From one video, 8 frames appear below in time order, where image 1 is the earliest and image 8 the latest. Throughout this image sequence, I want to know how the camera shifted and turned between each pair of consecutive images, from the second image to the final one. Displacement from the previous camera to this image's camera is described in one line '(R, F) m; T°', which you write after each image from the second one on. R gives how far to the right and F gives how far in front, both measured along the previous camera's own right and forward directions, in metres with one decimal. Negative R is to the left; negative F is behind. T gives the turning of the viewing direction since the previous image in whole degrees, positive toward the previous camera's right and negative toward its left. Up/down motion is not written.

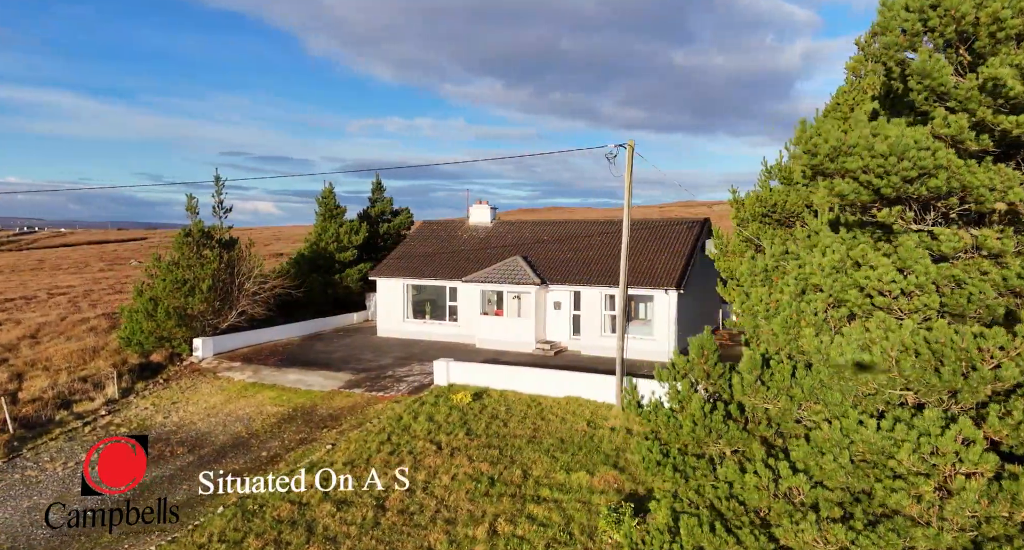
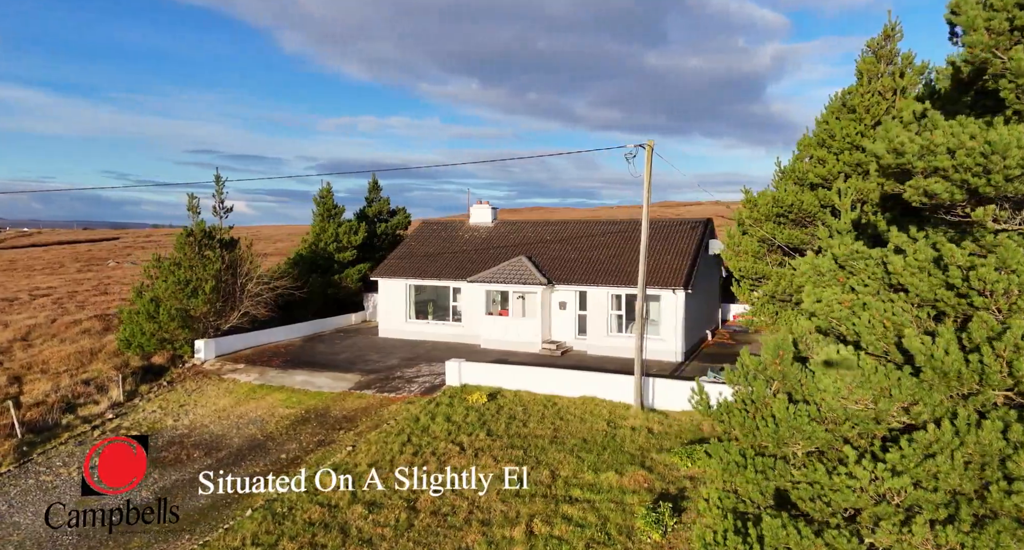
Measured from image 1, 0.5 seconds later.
(-0.8, +0.1) m; +1°
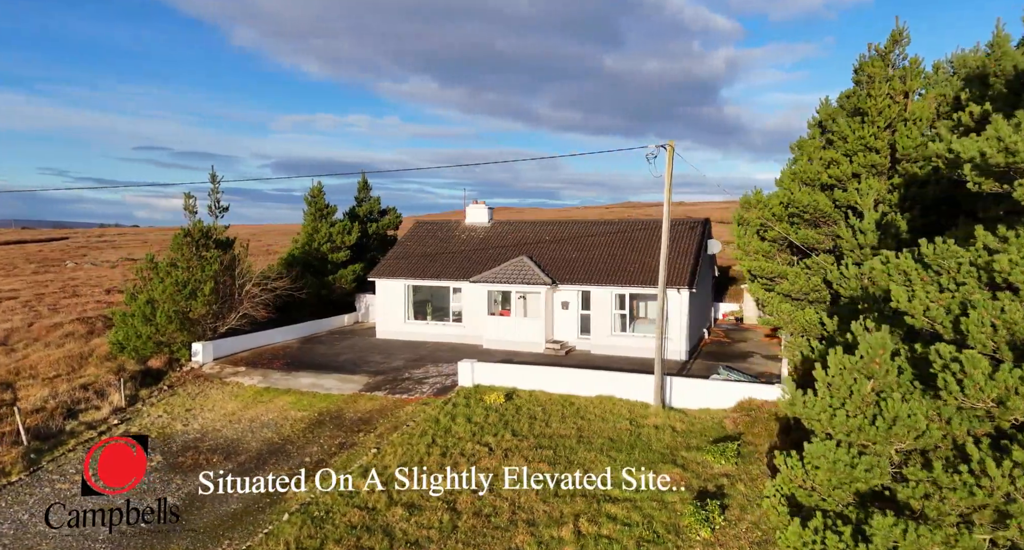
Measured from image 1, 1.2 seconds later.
(-1.1, +0.1) m; +2°
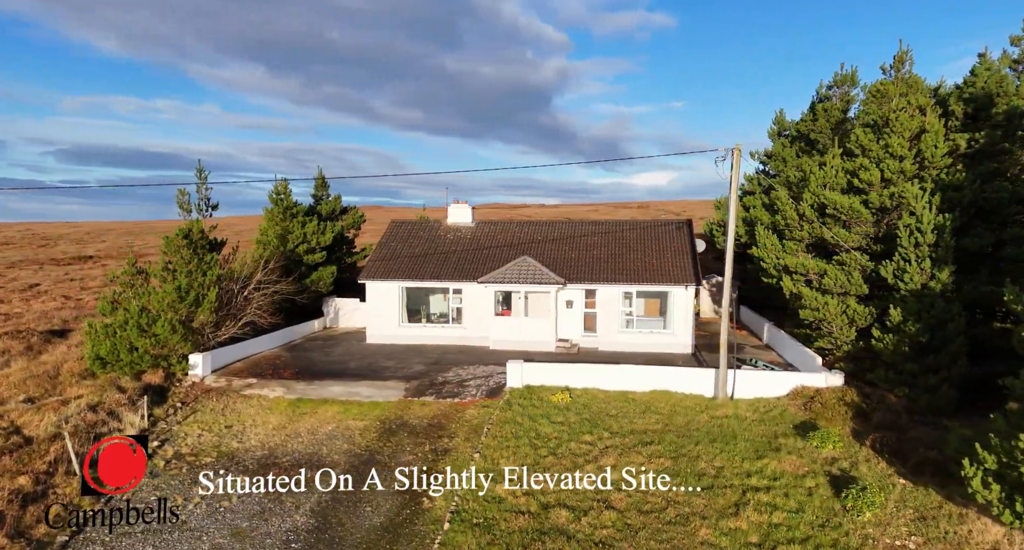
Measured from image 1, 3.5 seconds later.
(-4.1, +0.5) m; +9°
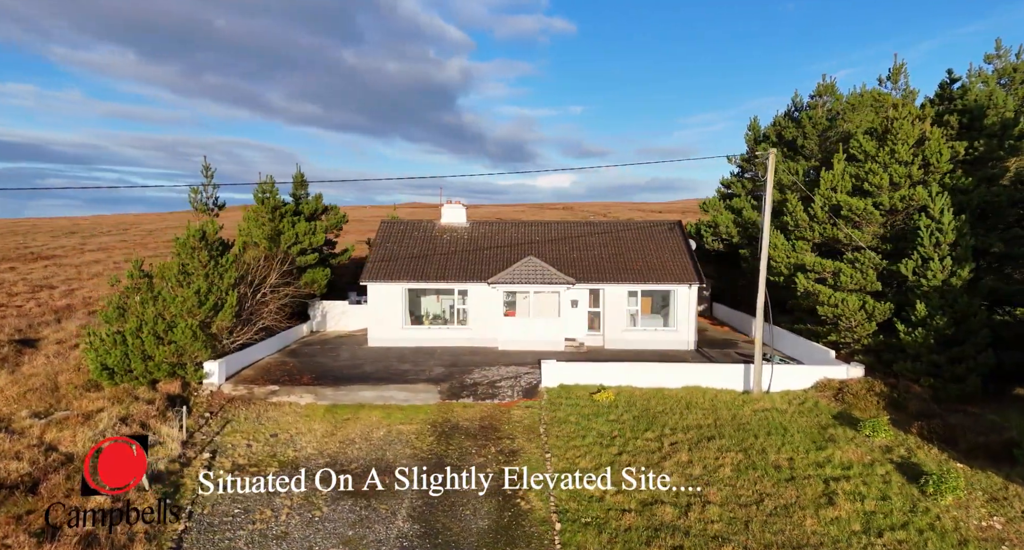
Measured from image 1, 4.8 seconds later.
(-2.6, +0.1) m; +5°
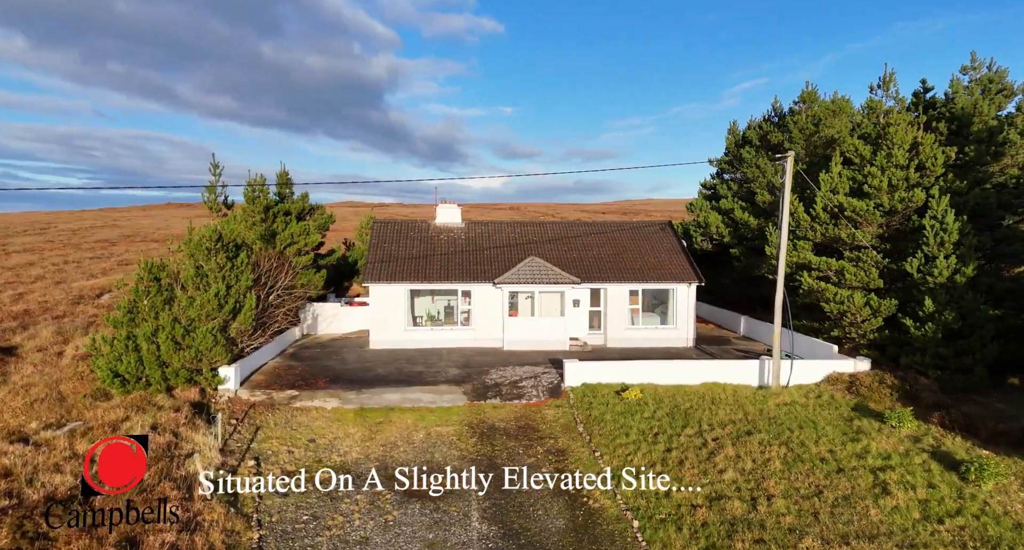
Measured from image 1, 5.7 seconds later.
(-1.8, 0.0) m; +4°
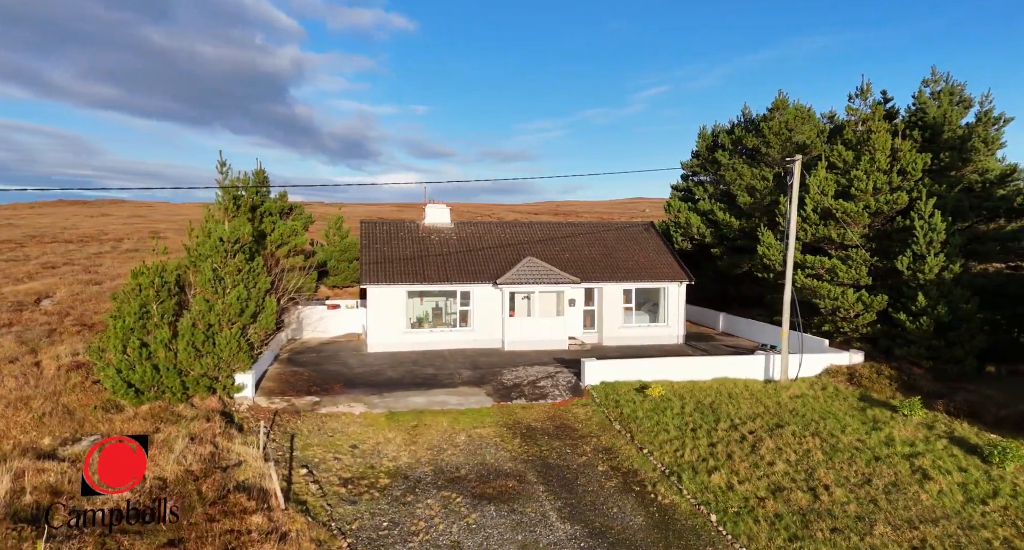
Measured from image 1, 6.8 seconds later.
(-2.1, -0.1) m; +5°
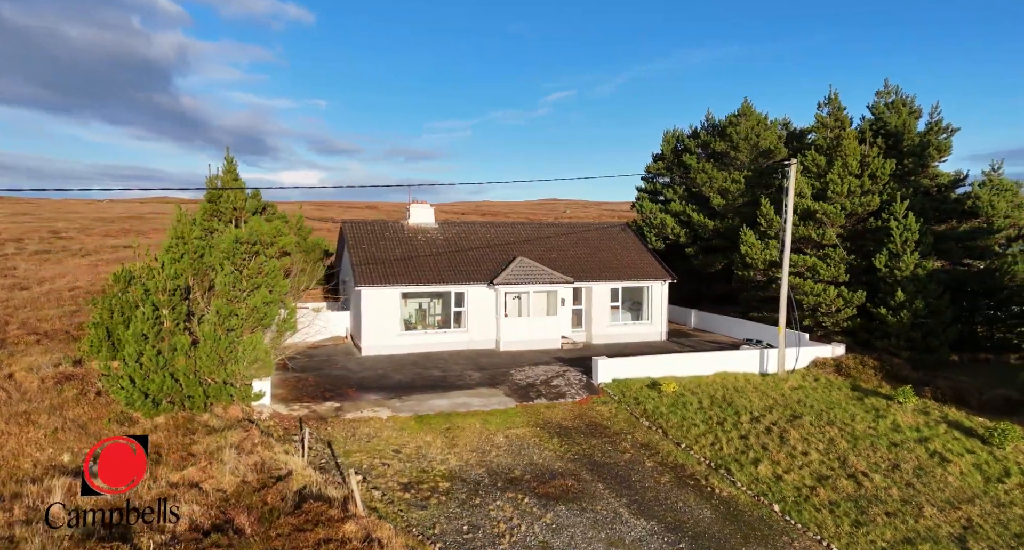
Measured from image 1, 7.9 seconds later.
(-2.2, -0.1) m; +6°
